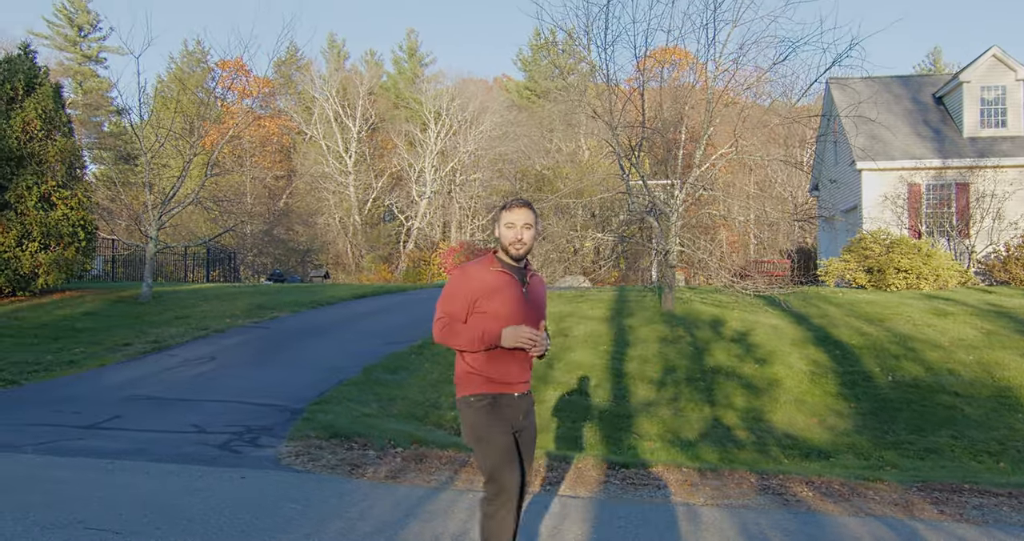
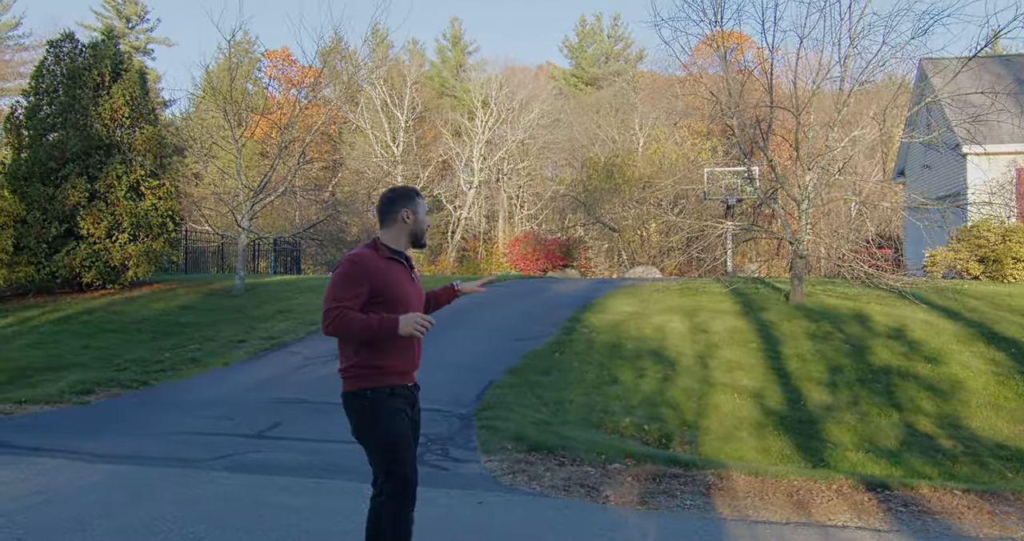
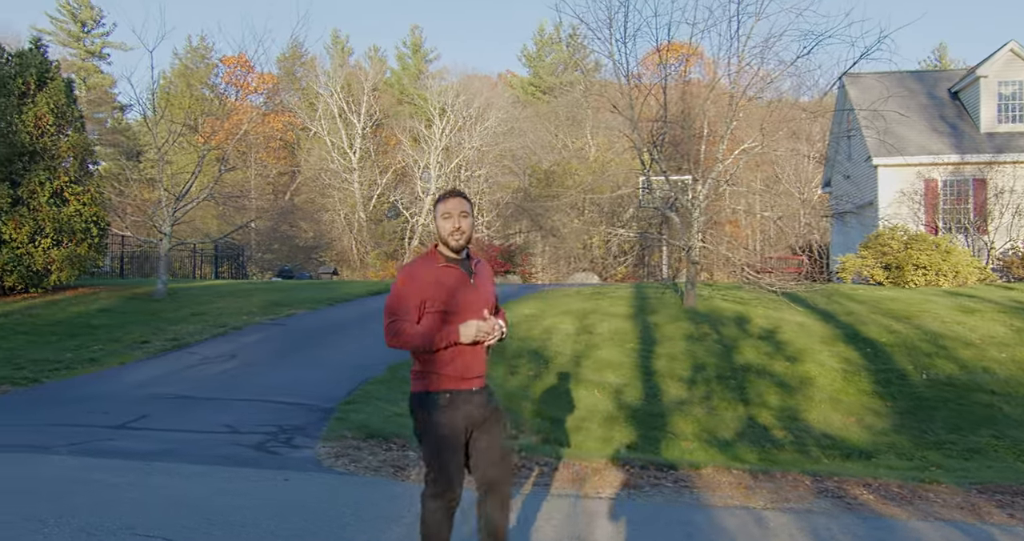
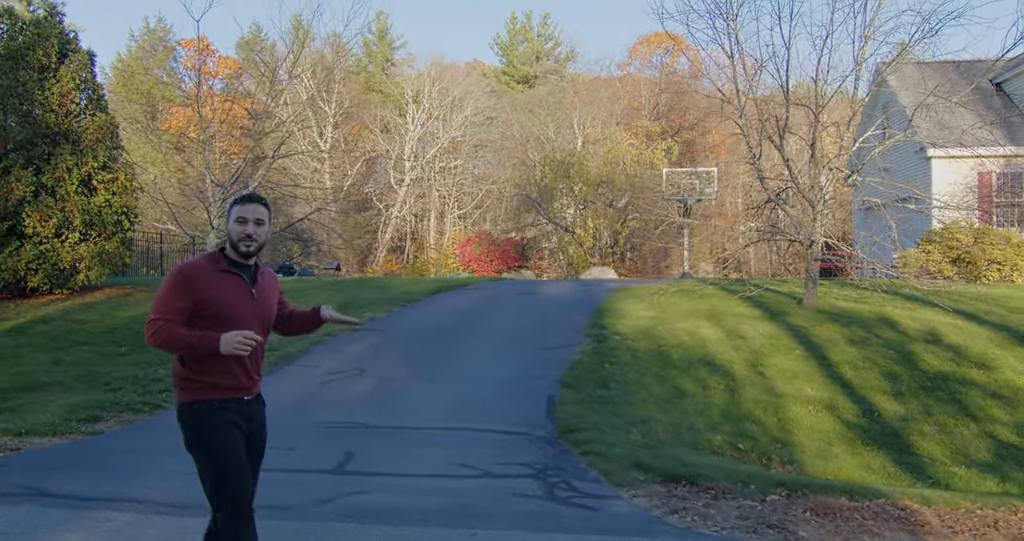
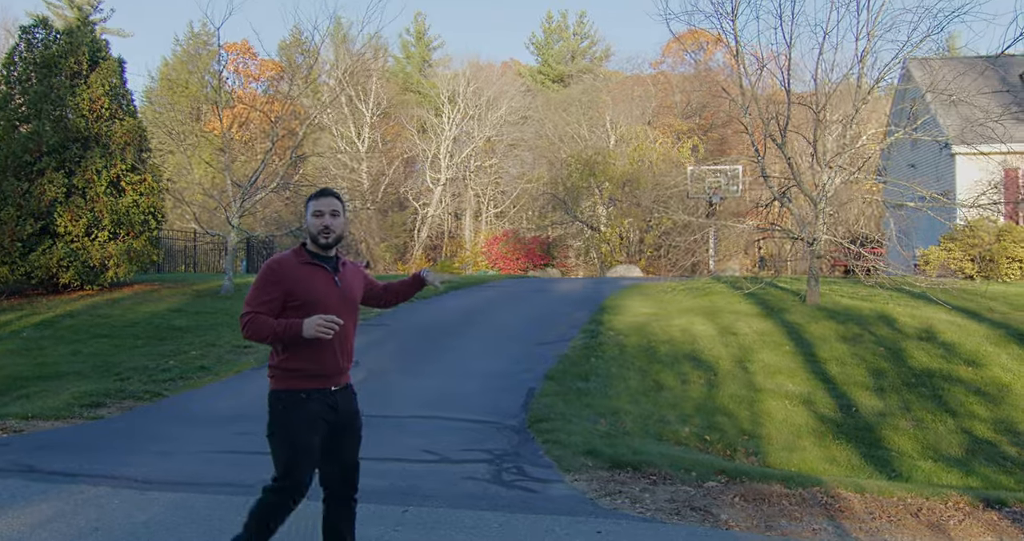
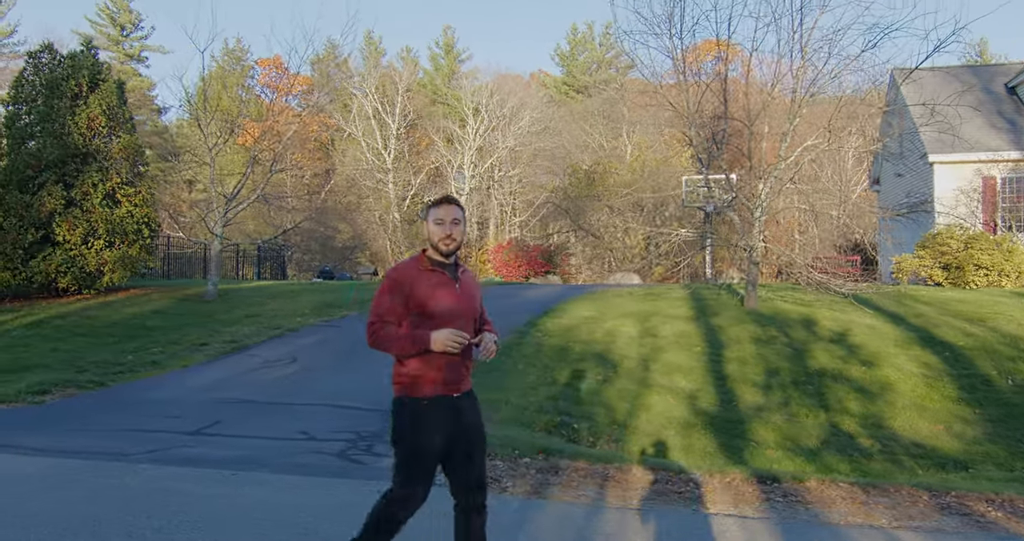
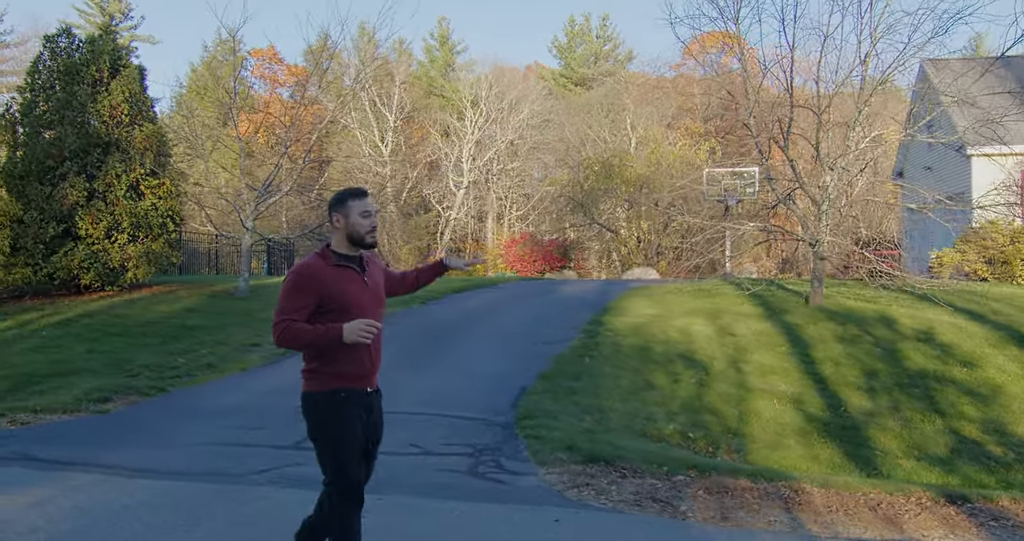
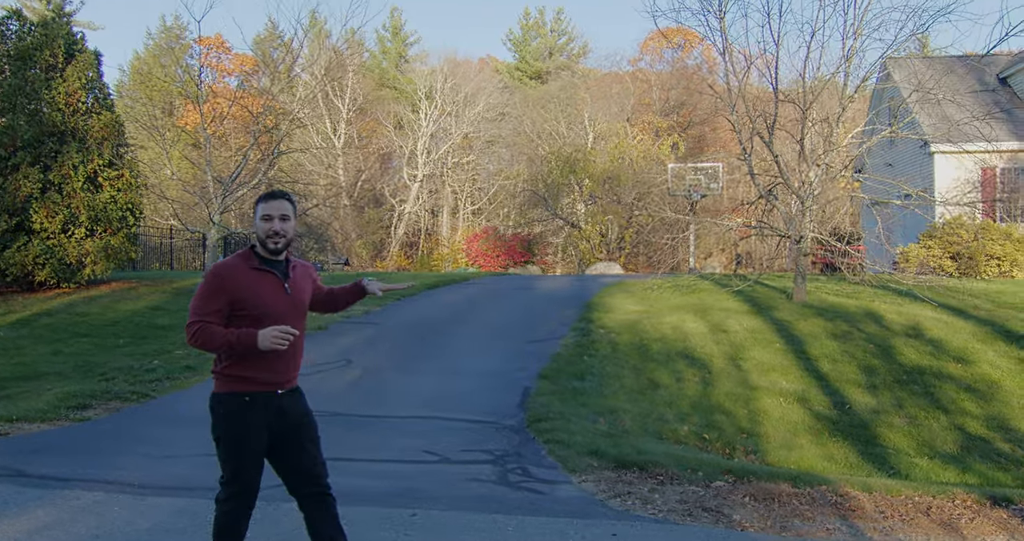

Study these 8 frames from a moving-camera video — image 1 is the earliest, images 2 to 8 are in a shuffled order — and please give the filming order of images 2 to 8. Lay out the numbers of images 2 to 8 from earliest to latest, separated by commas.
3, 6, 2, 7, 5, 8, 4
